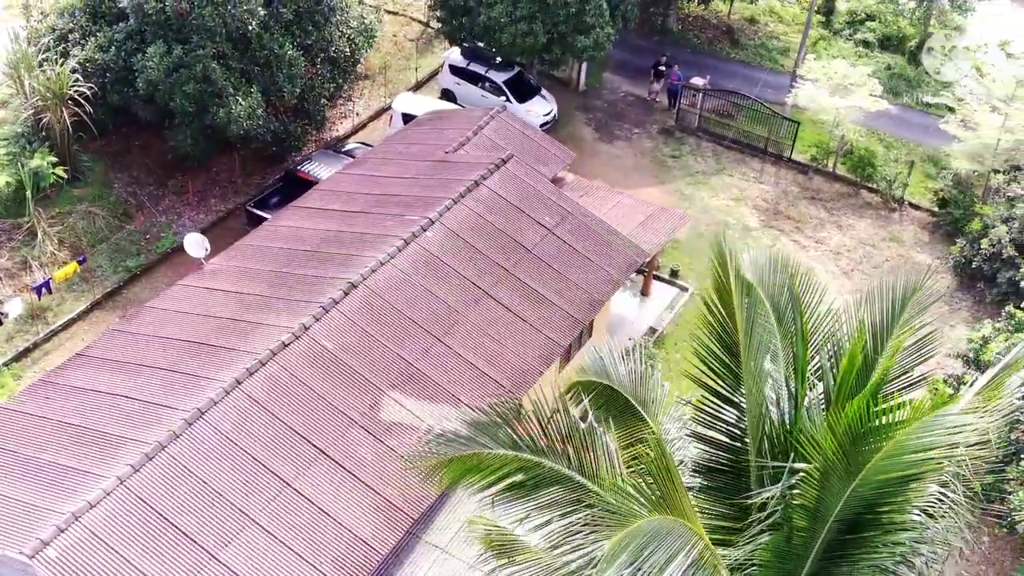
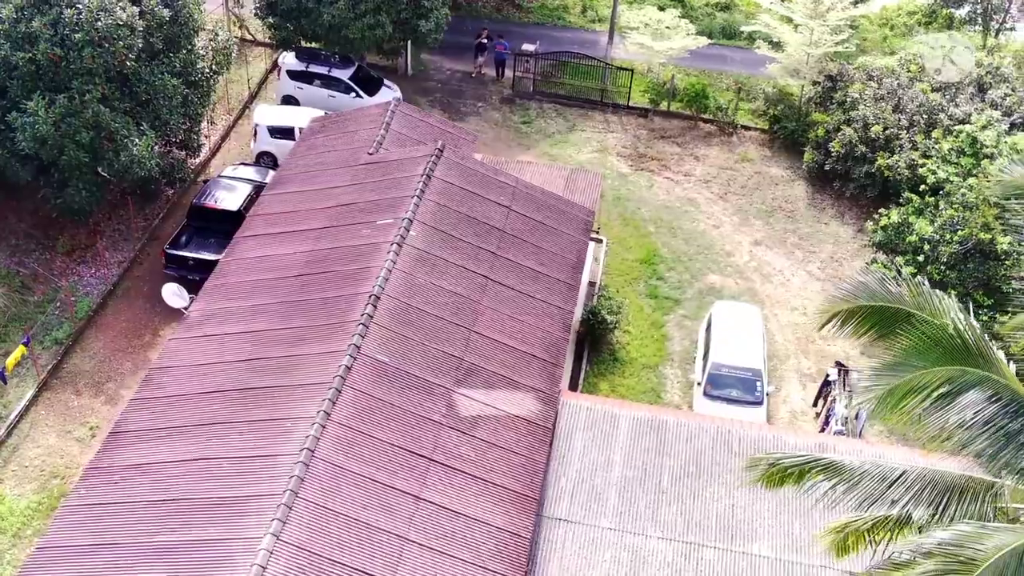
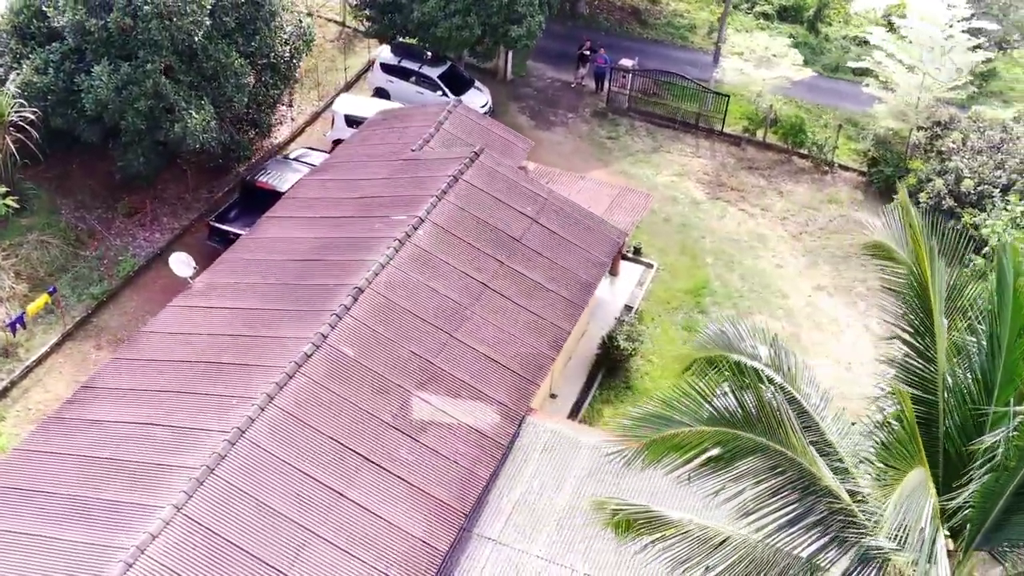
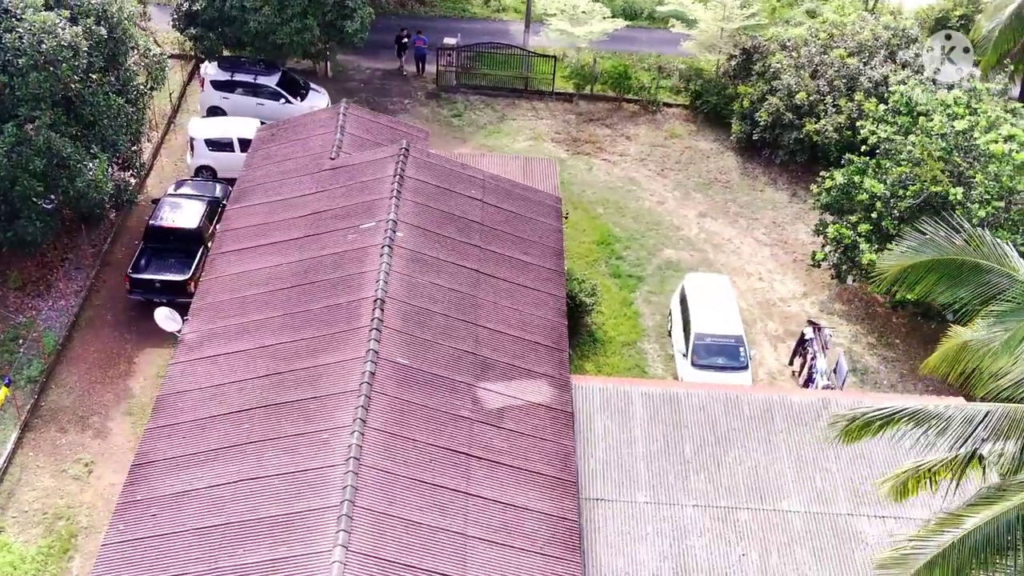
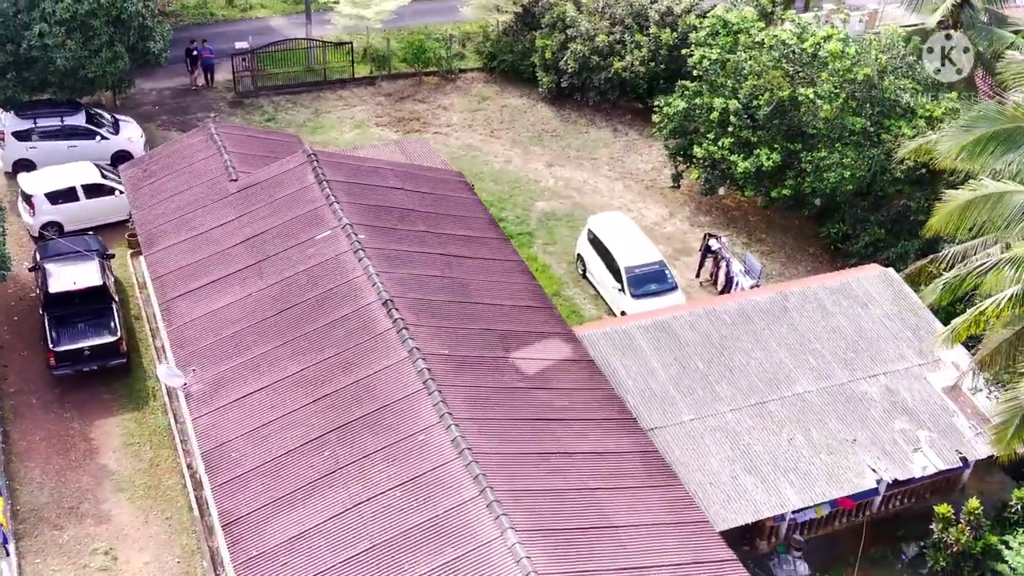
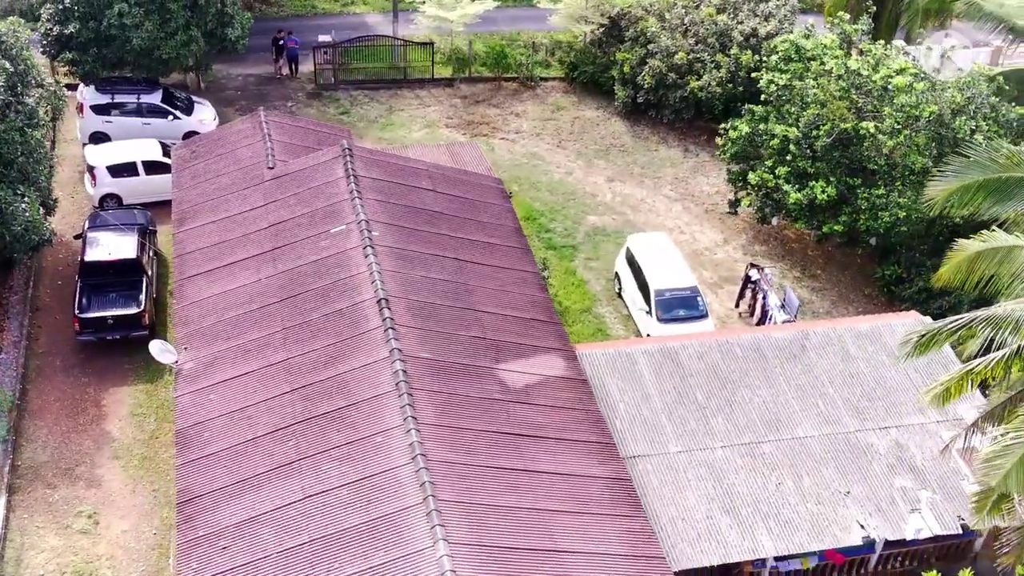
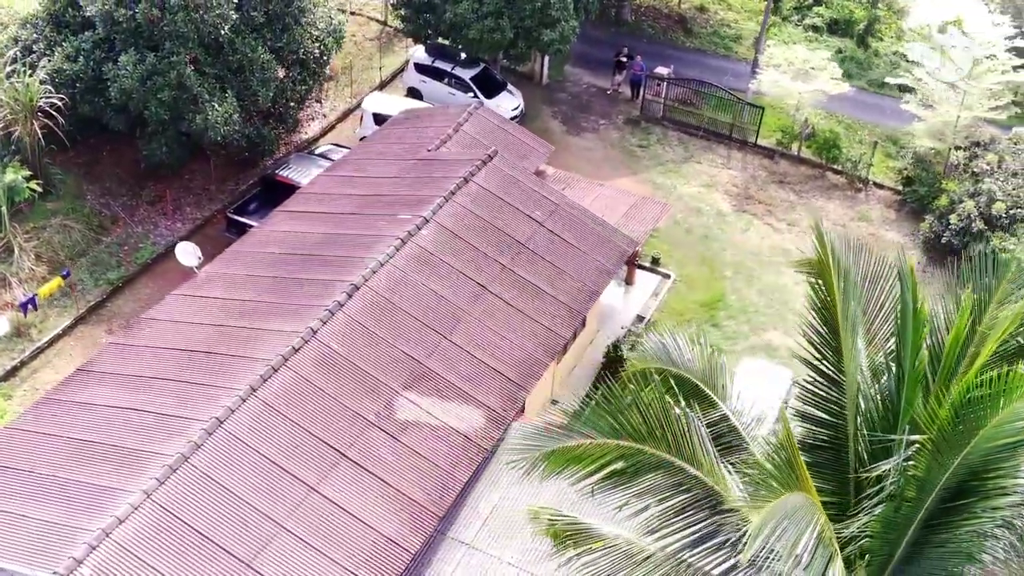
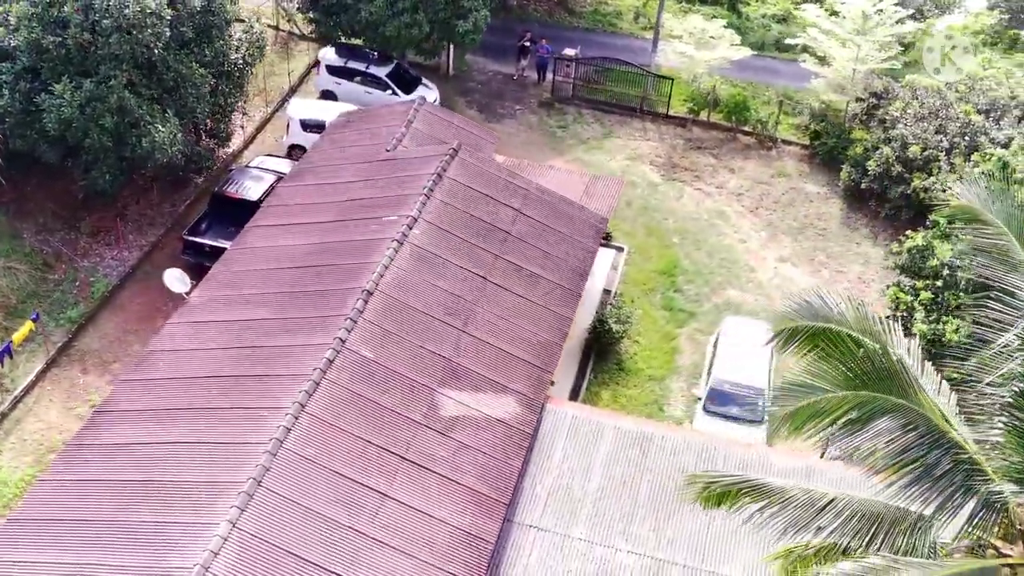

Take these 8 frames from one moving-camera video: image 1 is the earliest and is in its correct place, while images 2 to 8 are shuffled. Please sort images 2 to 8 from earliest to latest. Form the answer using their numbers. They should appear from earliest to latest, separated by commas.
7, 3, 8, 2, 4, 6, 5
